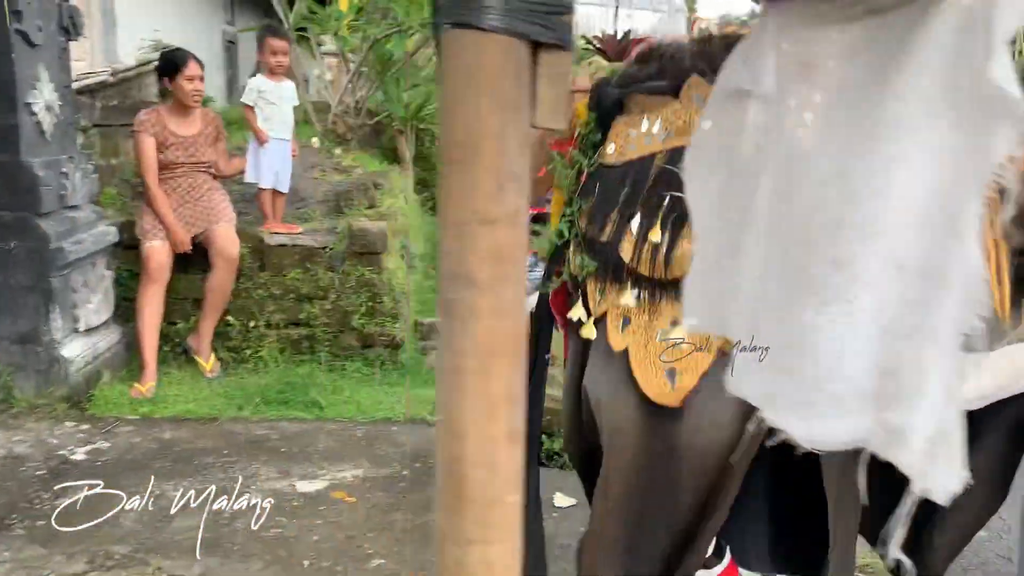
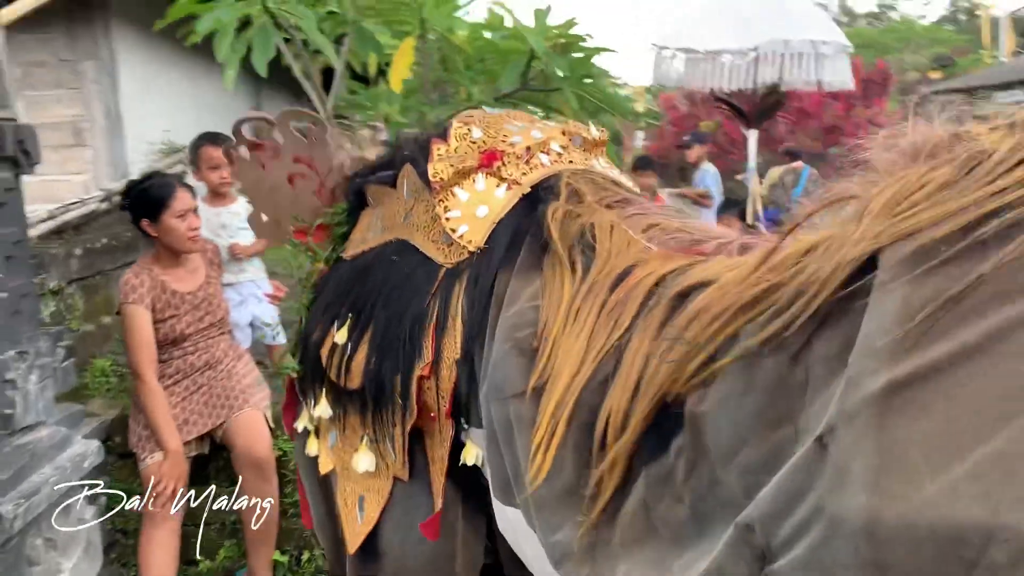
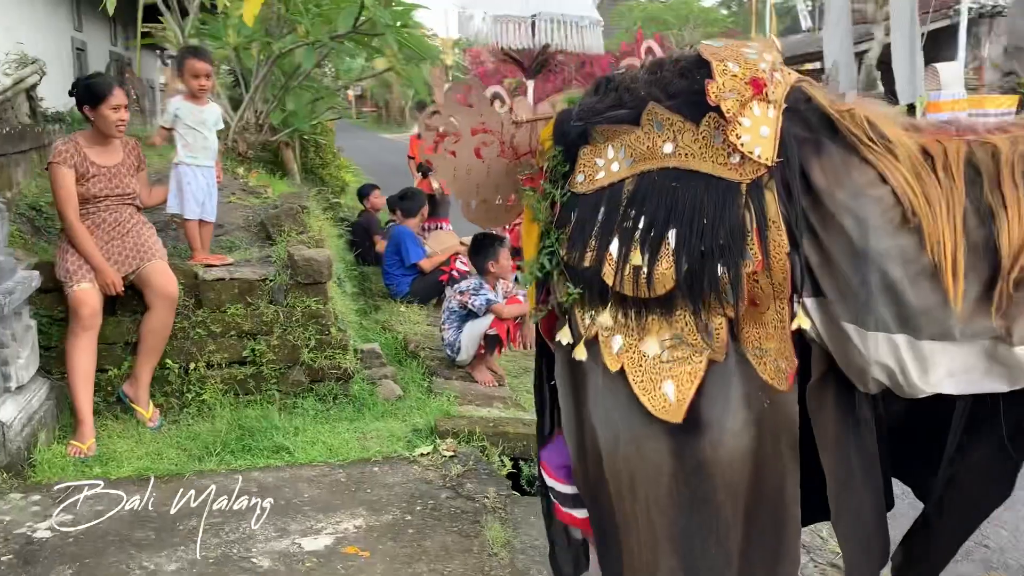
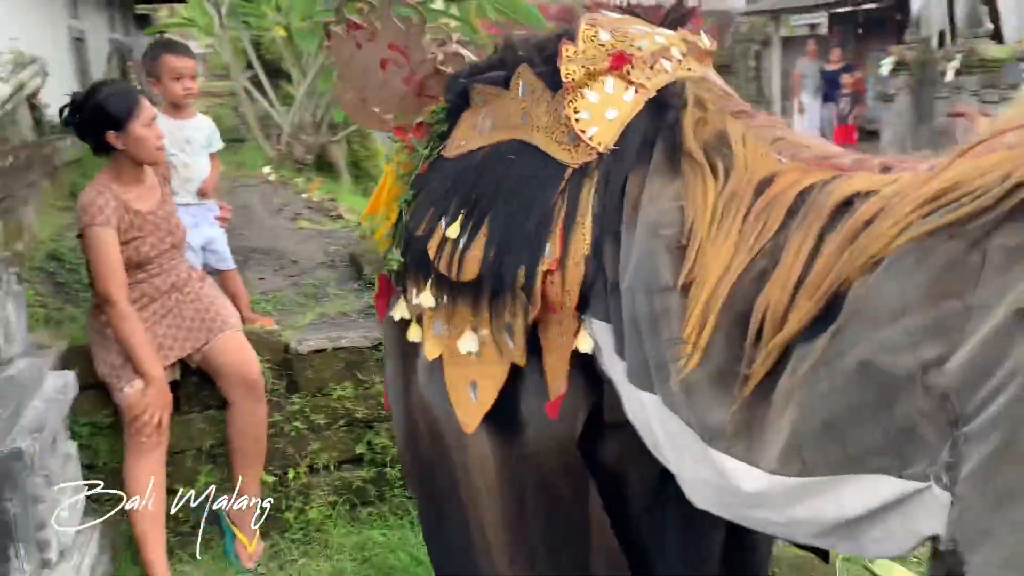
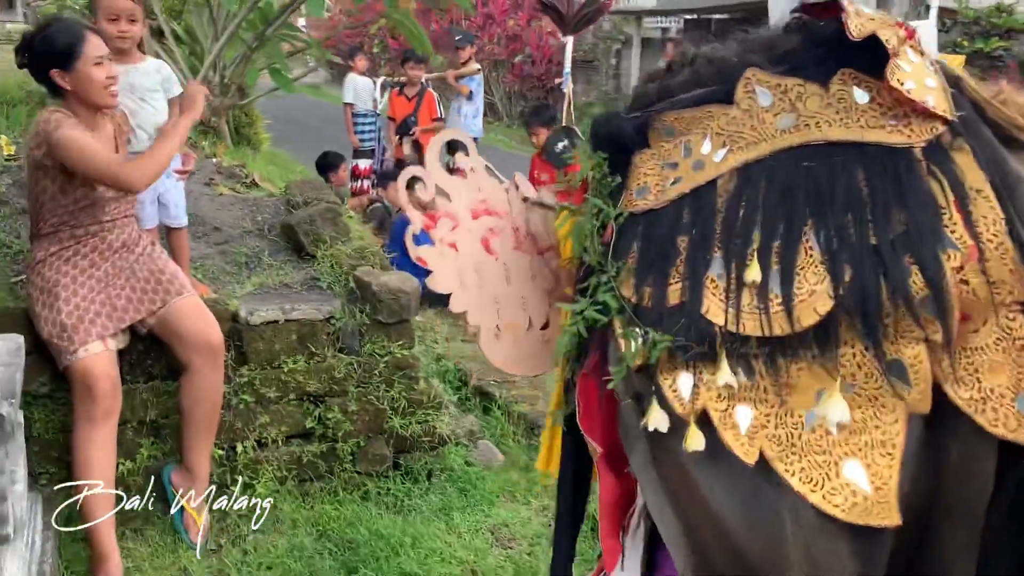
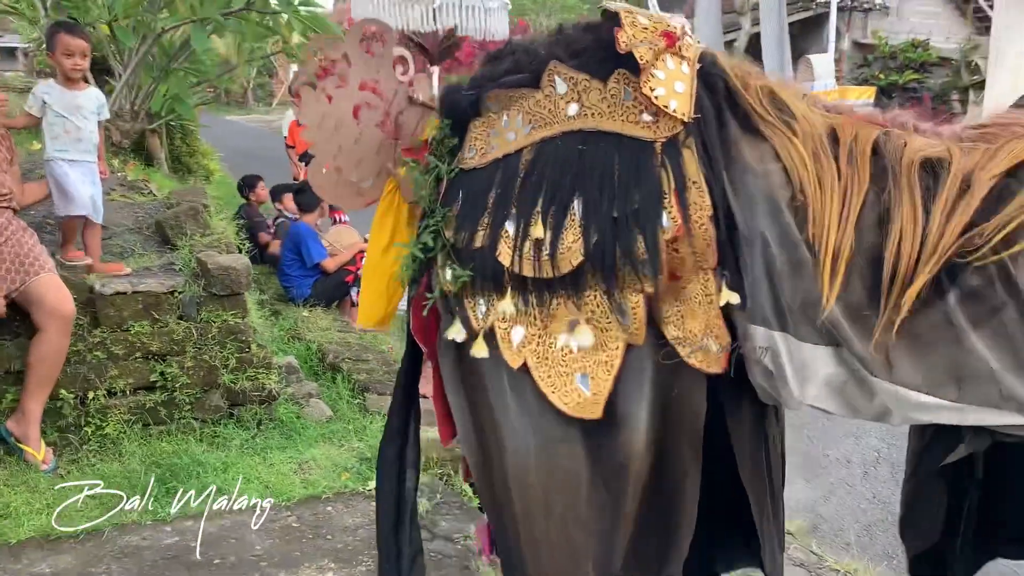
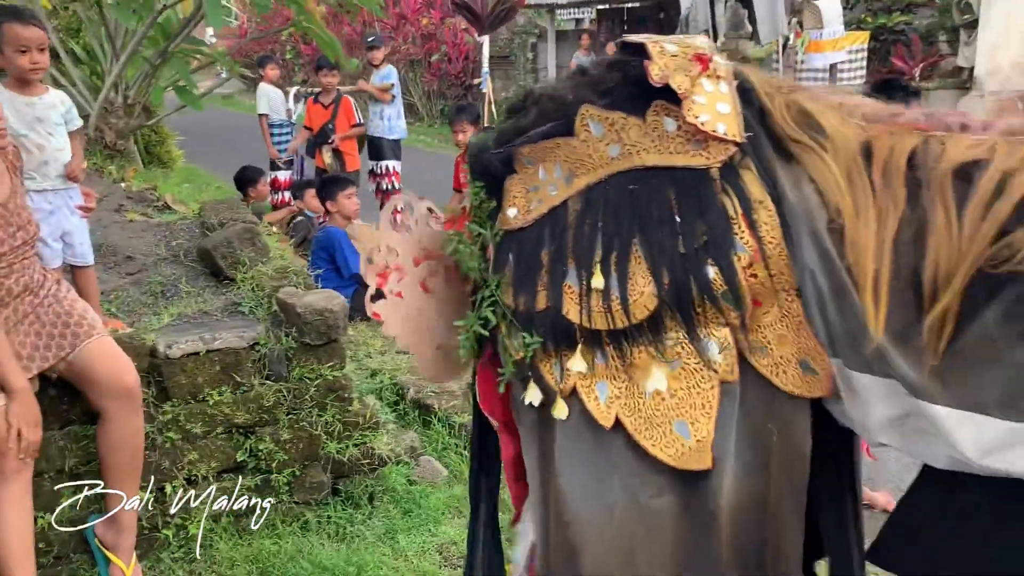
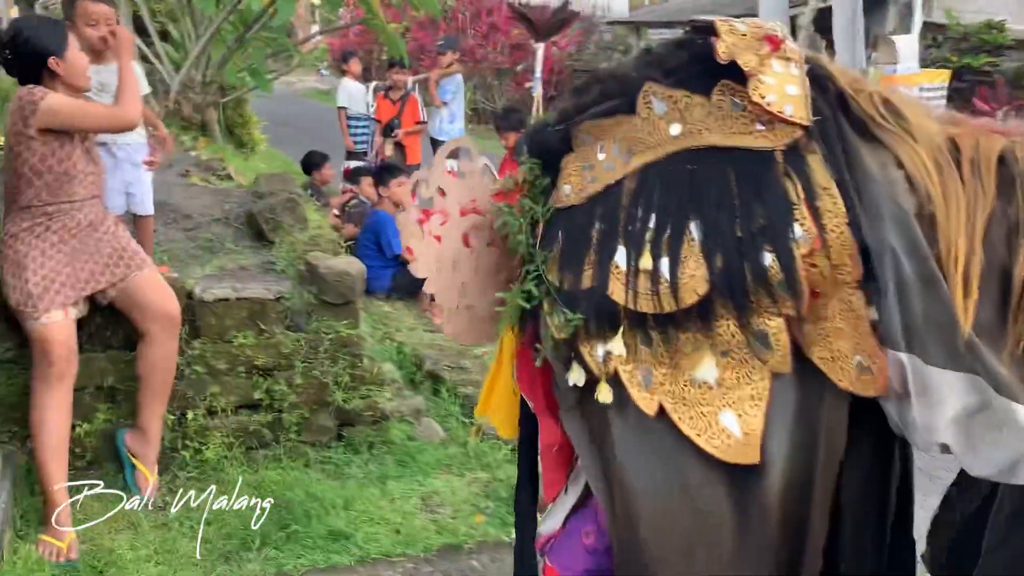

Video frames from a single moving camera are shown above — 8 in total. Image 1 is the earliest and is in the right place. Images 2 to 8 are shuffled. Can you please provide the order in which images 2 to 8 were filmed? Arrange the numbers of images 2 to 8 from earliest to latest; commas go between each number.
3, 6, 8, 5, 7, 4, 2
